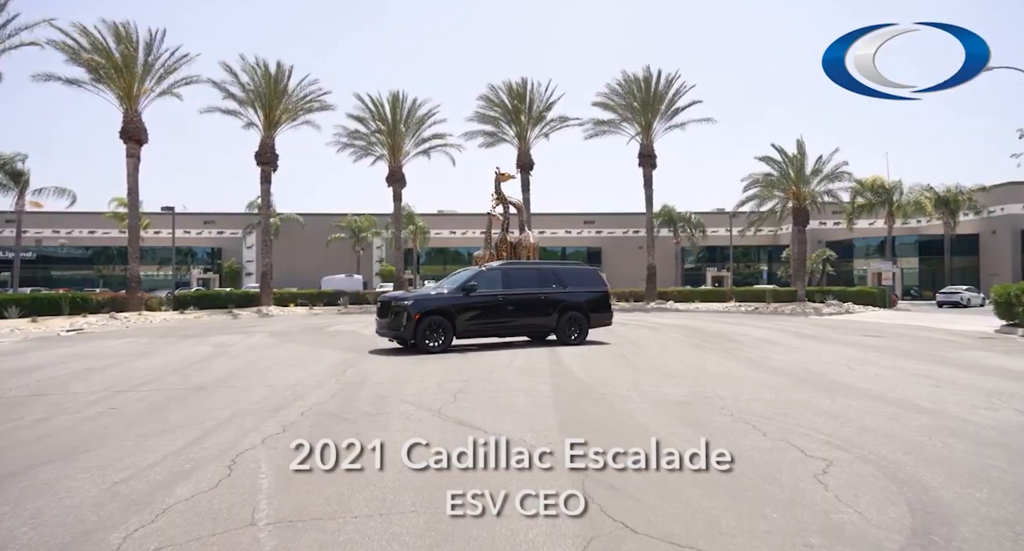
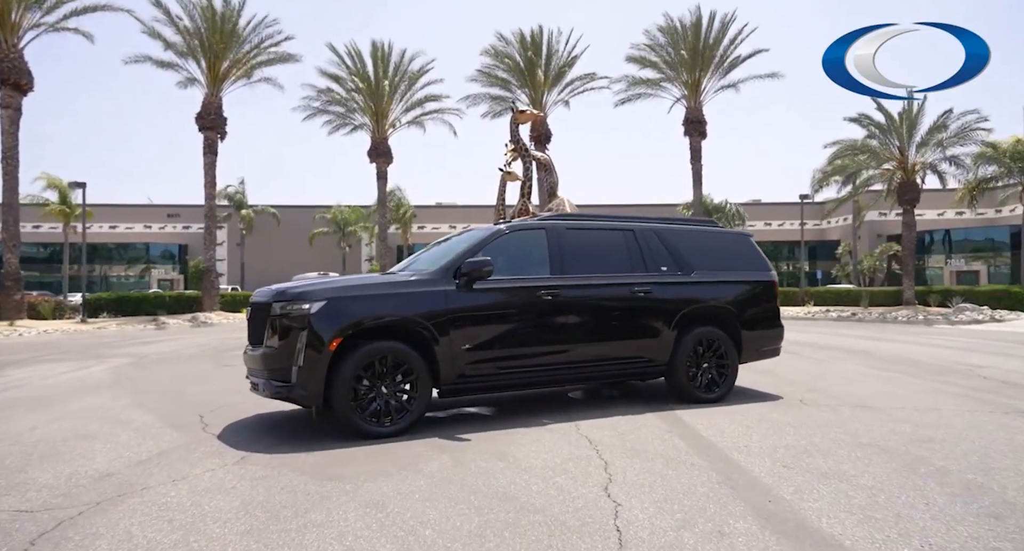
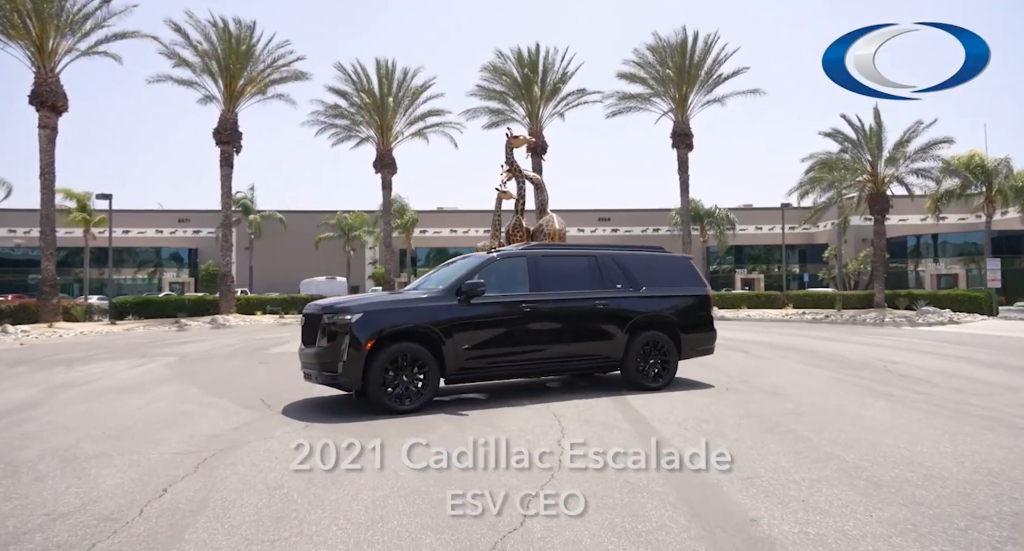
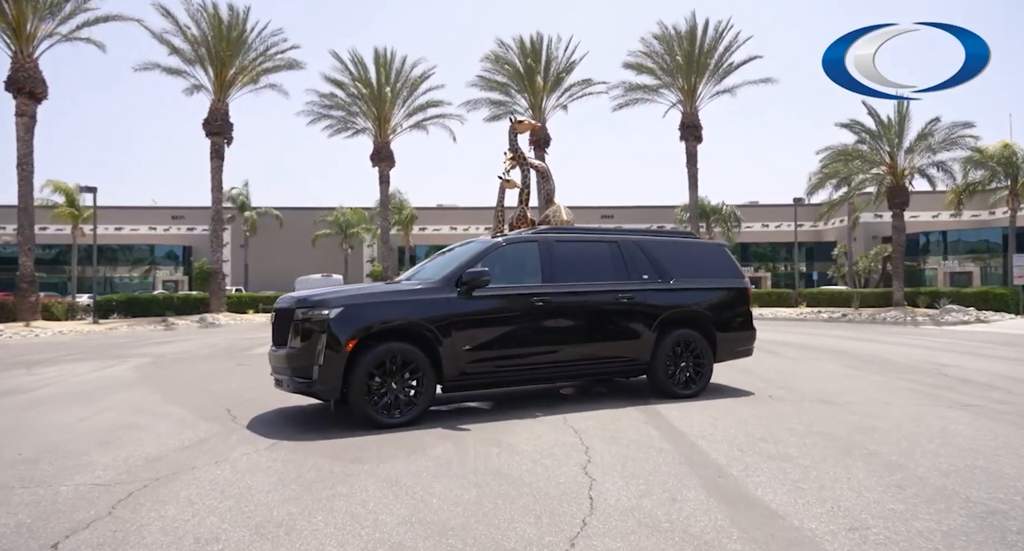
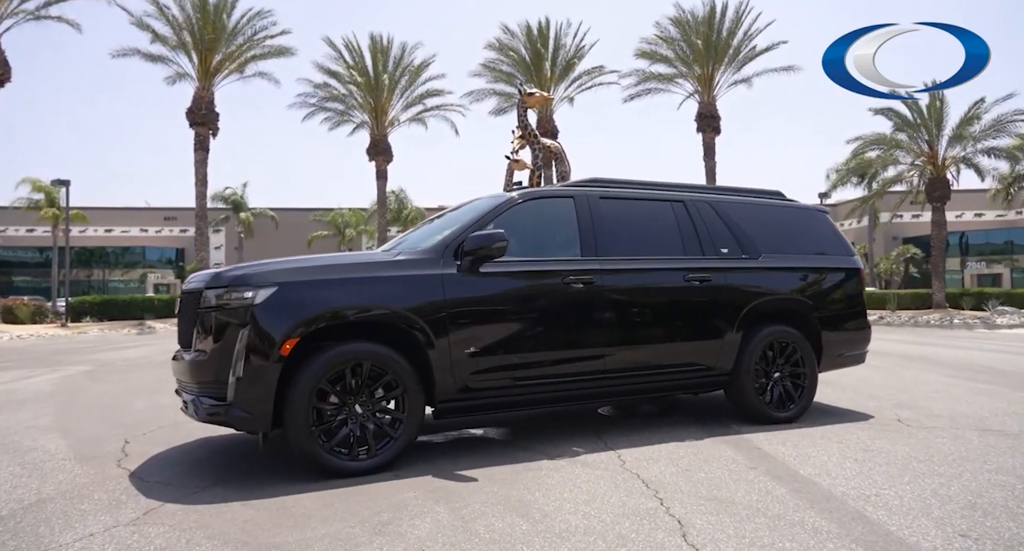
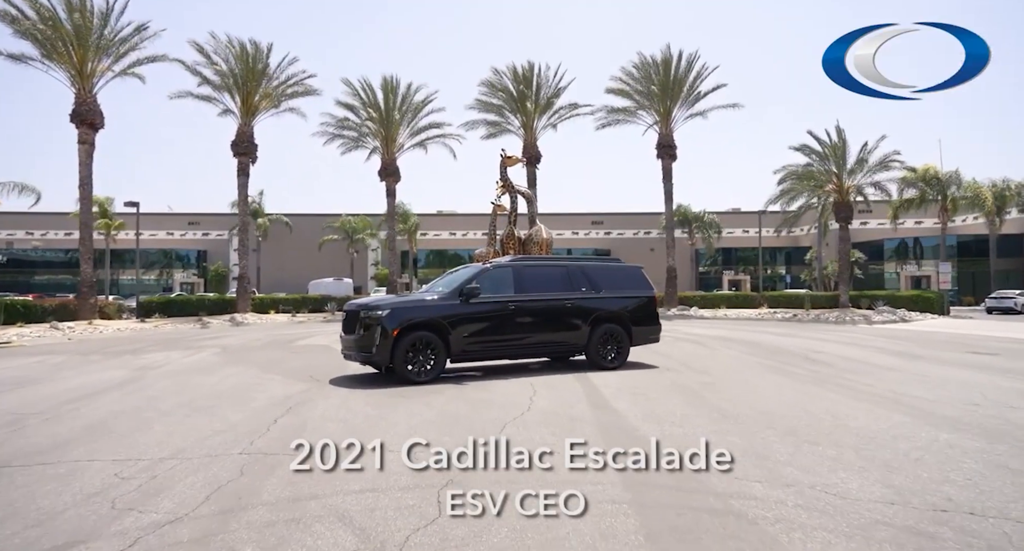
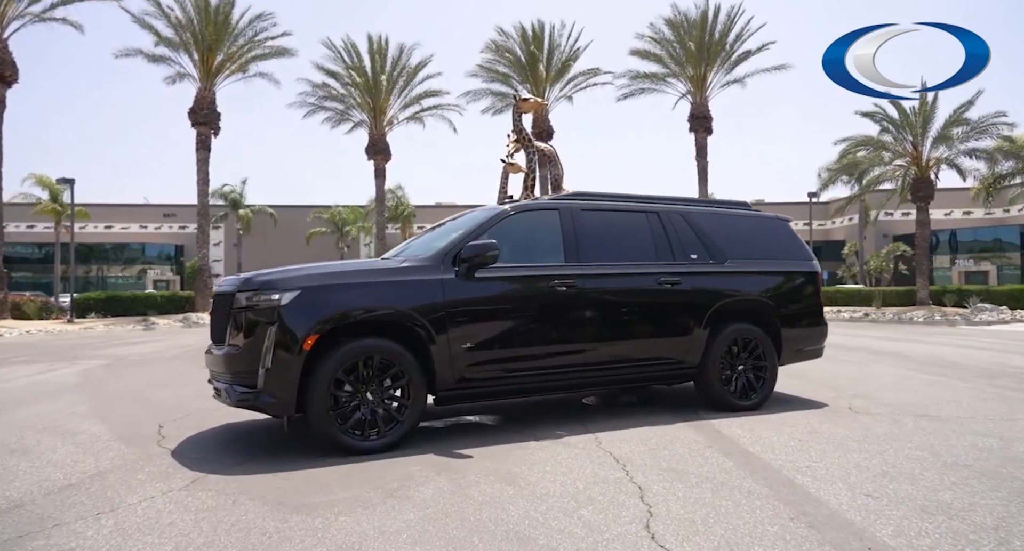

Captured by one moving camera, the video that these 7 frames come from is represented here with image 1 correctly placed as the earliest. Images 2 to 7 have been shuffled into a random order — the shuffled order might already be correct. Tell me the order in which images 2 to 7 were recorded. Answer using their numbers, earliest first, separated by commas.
6, 3, 4, 2, 7, 5
